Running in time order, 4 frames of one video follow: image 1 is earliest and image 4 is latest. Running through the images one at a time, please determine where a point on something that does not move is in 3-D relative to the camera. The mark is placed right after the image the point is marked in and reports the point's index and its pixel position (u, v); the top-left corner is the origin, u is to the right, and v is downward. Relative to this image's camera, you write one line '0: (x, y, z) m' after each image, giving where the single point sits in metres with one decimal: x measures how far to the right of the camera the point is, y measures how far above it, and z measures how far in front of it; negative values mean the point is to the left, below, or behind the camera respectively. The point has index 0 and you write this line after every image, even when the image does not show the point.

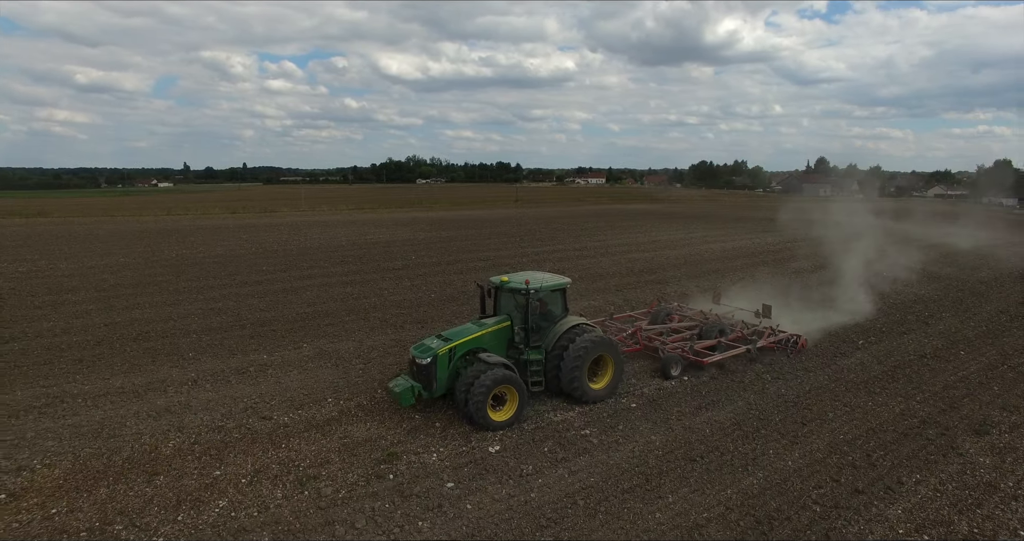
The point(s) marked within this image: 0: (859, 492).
0: (+3.3, -2.1, +5.7) m
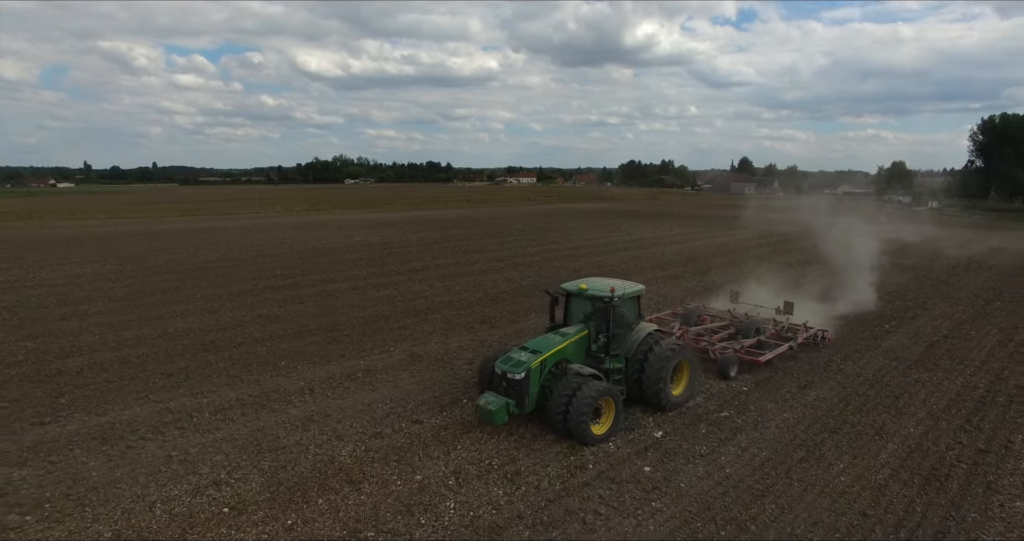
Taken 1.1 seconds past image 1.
0: (+5.3, -2.0, +6.6) m
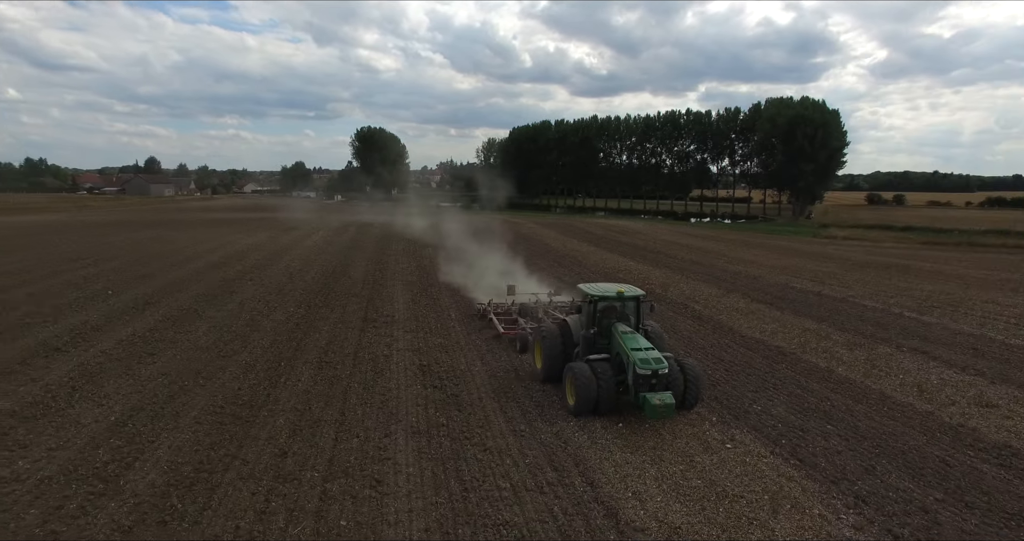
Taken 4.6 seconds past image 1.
0: (+4.4, -0.9, +15.2) m
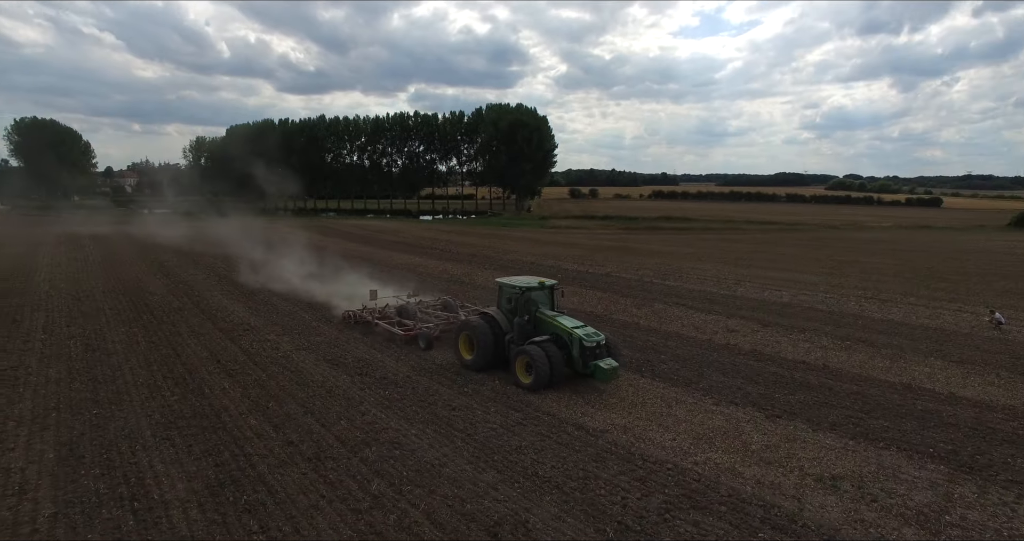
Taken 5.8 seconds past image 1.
0: (-0.2, -0.6, +18.0) m
